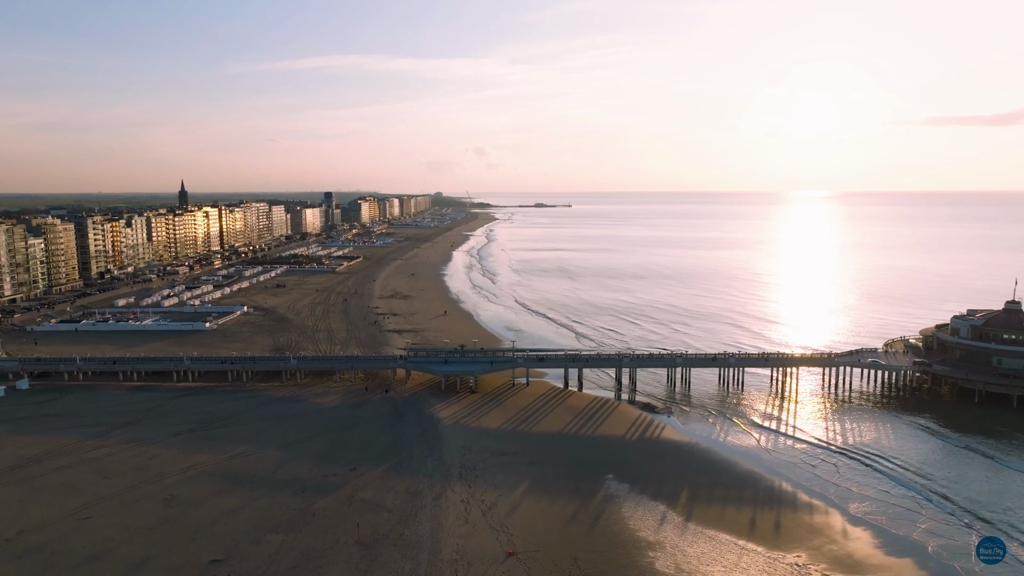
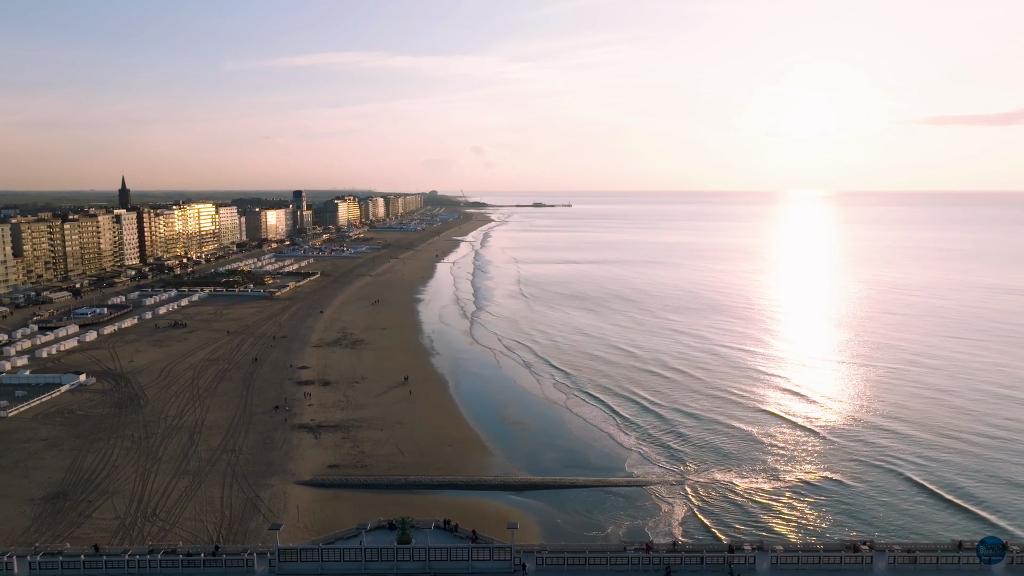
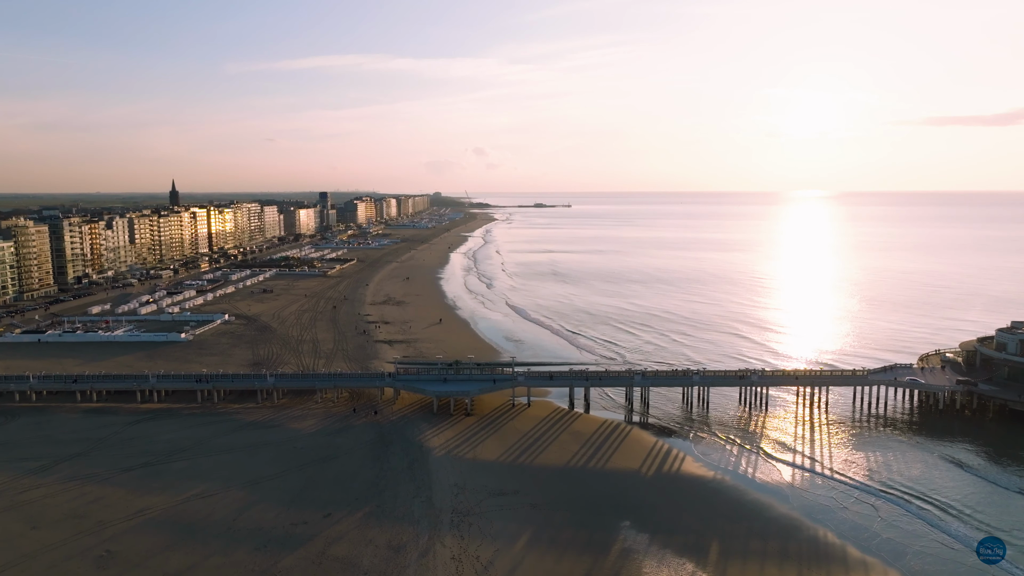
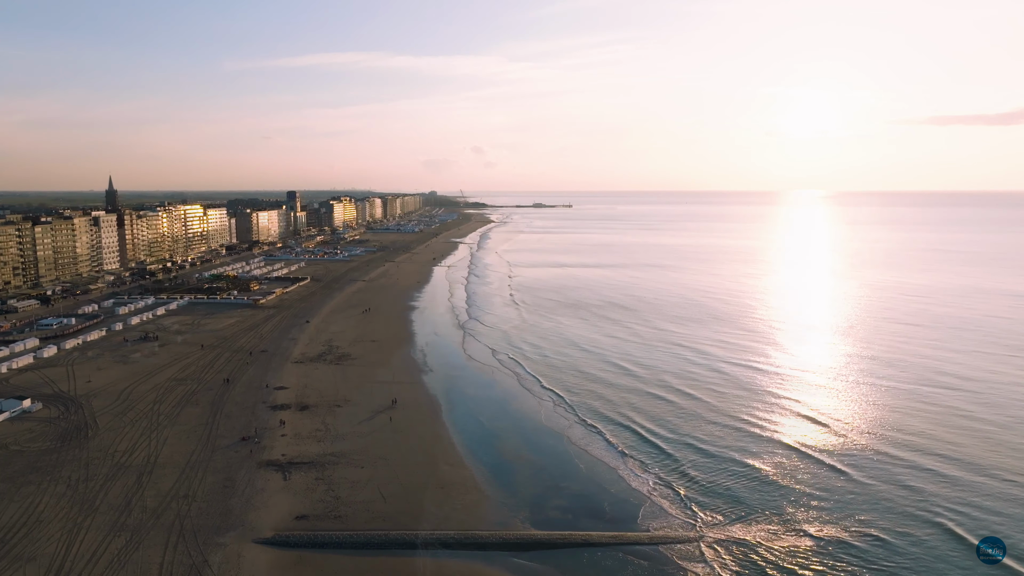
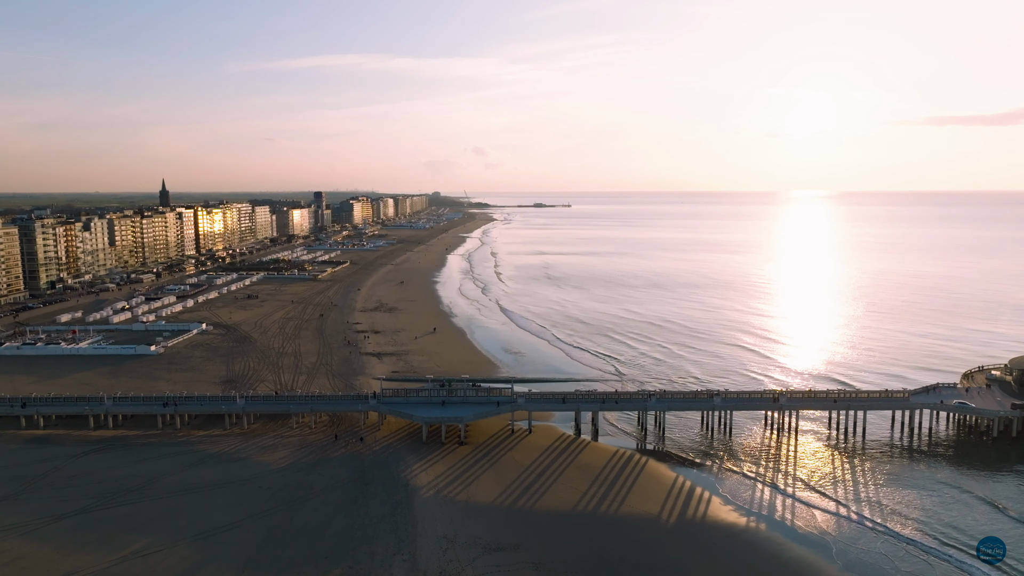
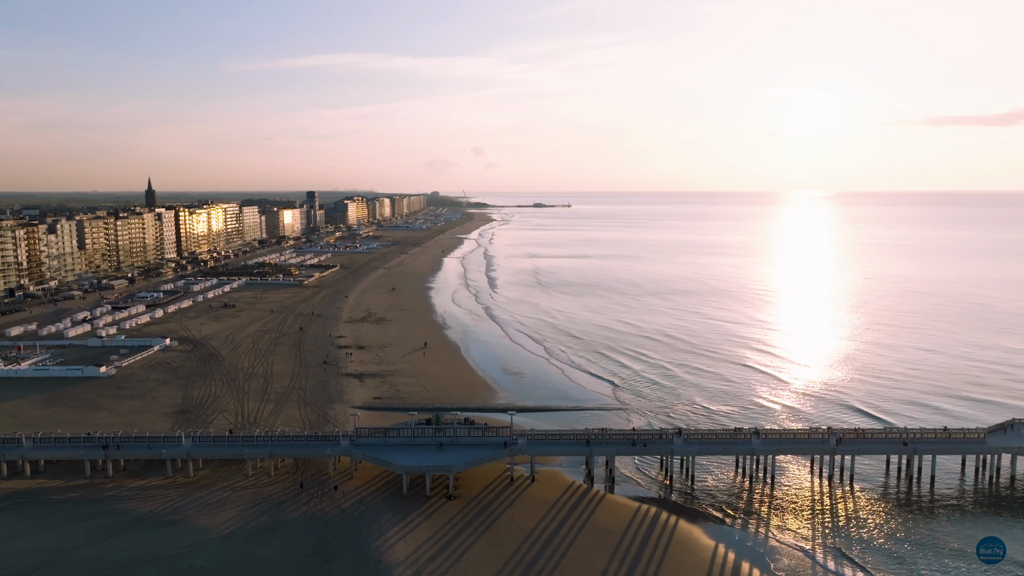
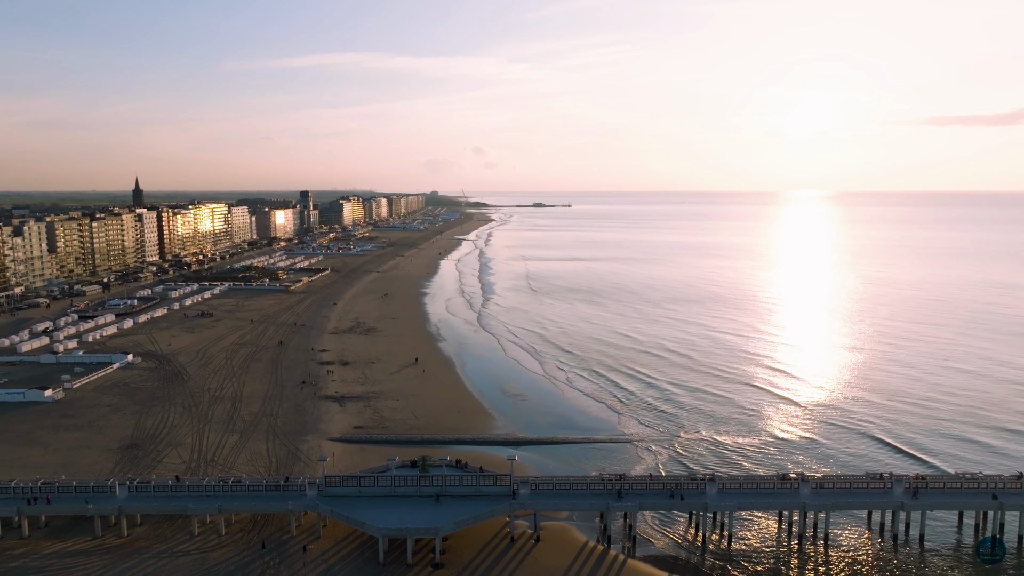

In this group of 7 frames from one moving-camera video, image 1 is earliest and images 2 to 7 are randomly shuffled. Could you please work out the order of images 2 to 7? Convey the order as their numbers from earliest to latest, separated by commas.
3, 5, 6, 7, 2, 4
